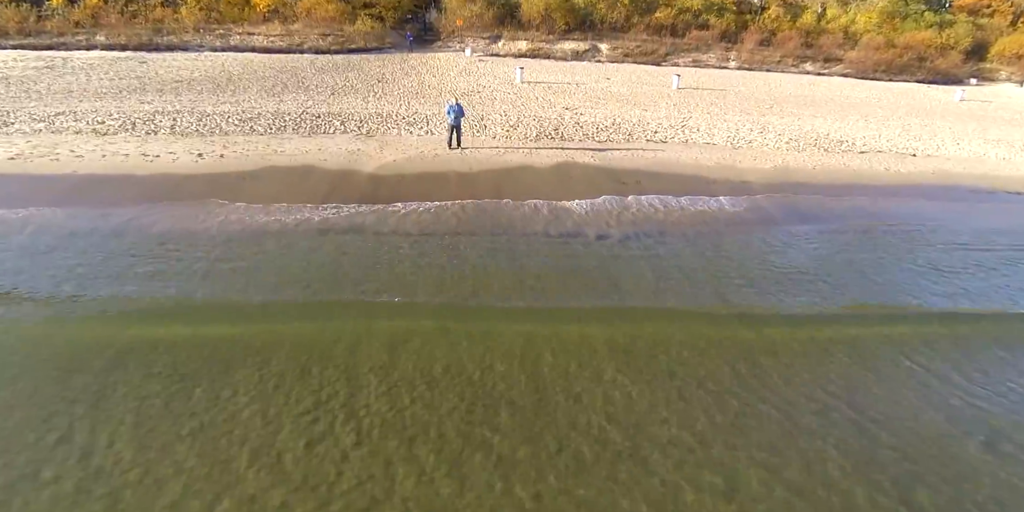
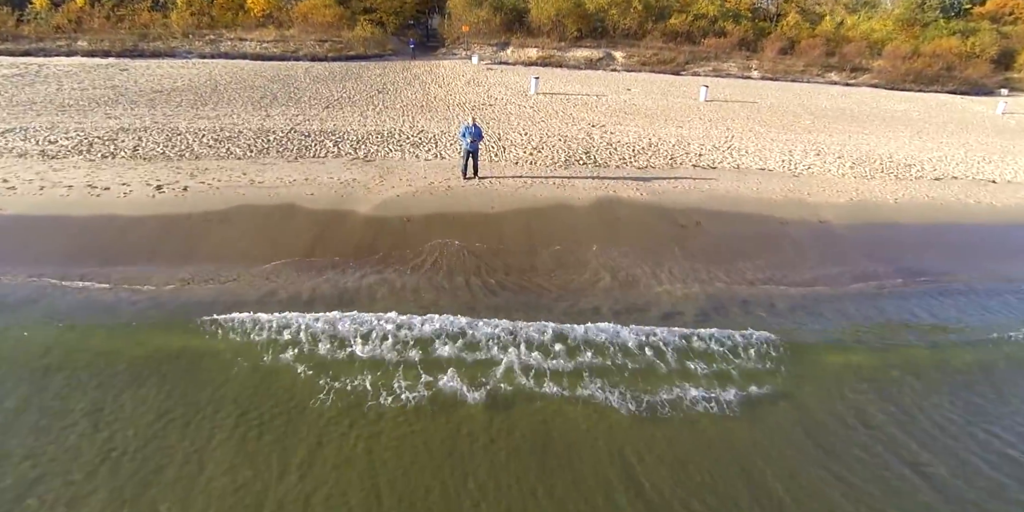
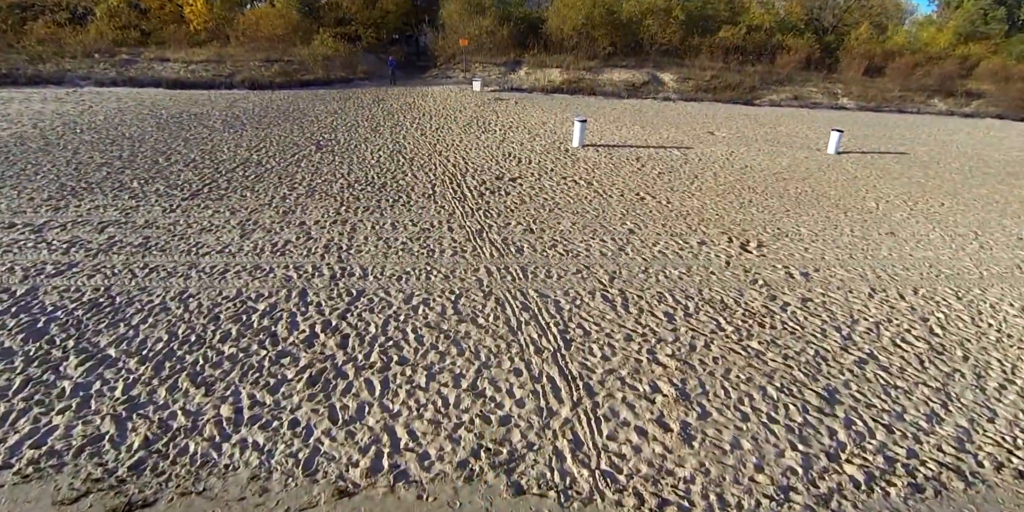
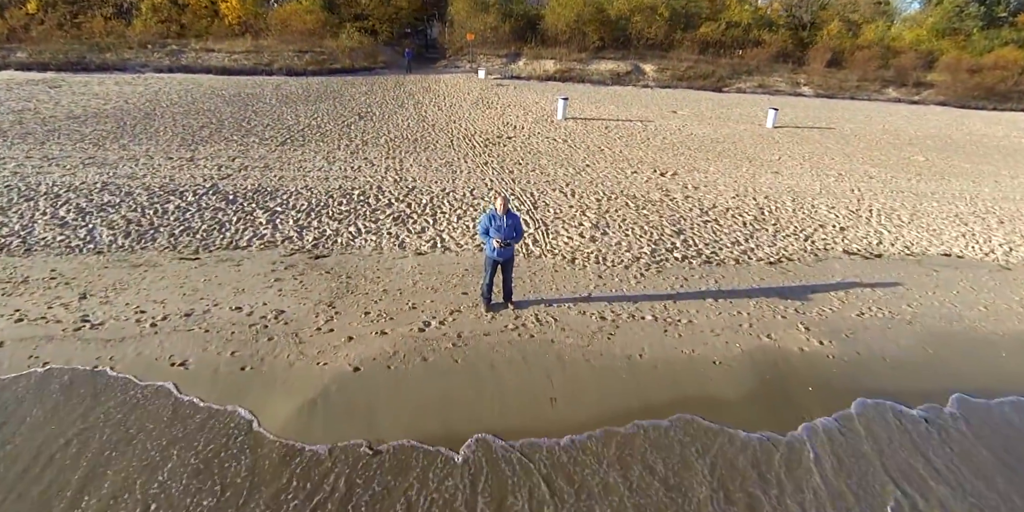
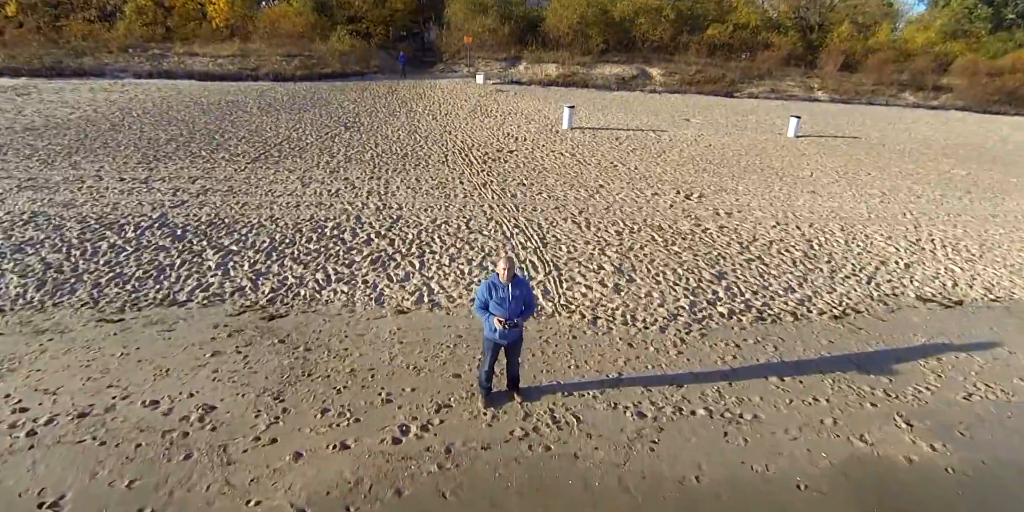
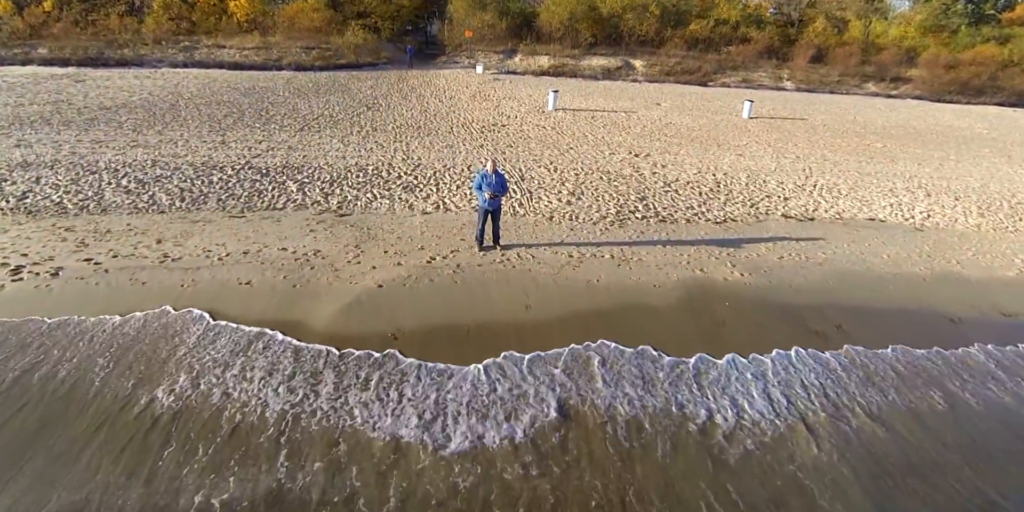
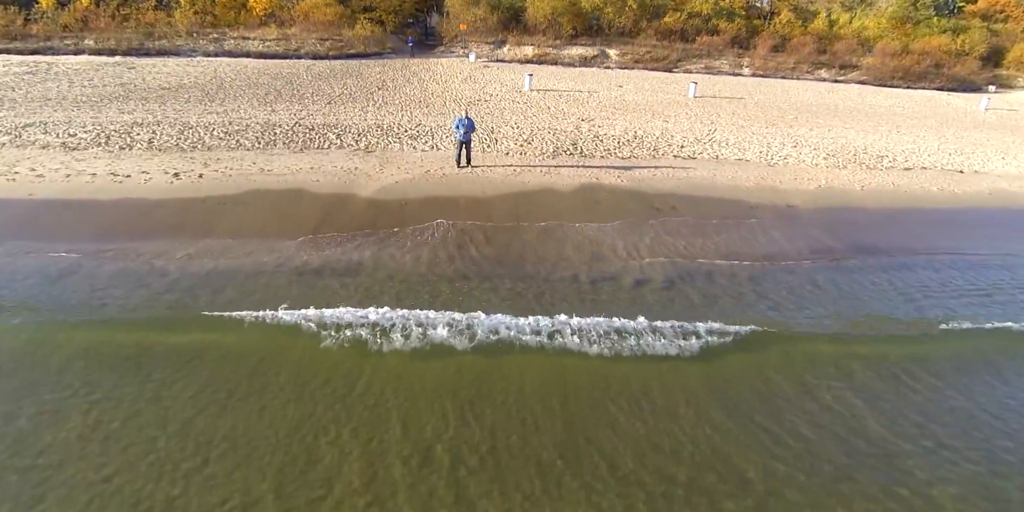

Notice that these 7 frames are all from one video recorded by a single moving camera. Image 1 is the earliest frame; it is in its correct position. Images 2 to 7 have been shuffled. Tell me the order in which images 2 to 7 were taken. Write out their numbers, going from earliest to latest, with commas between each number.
7, 2, 6, 4, 5, 3
